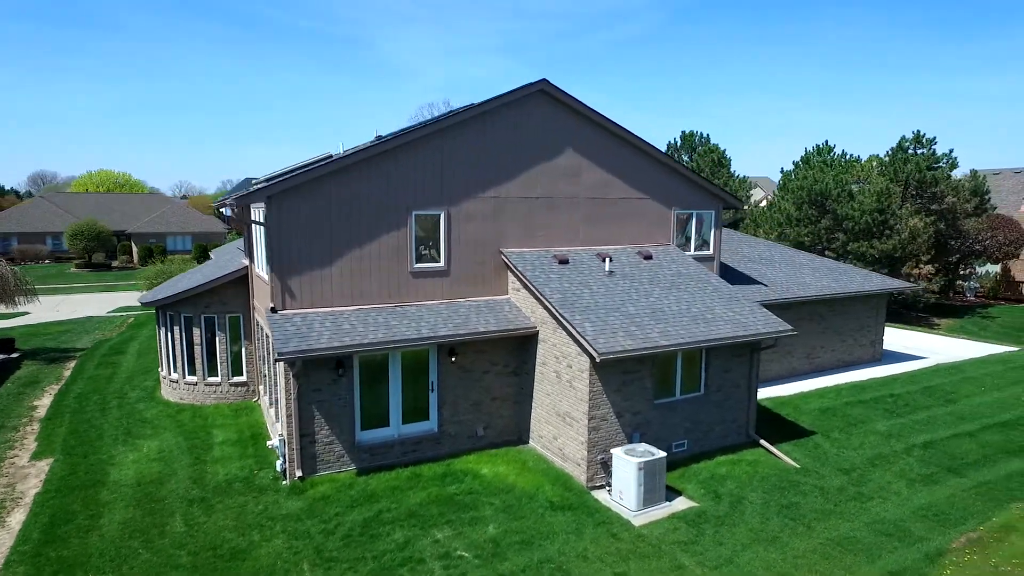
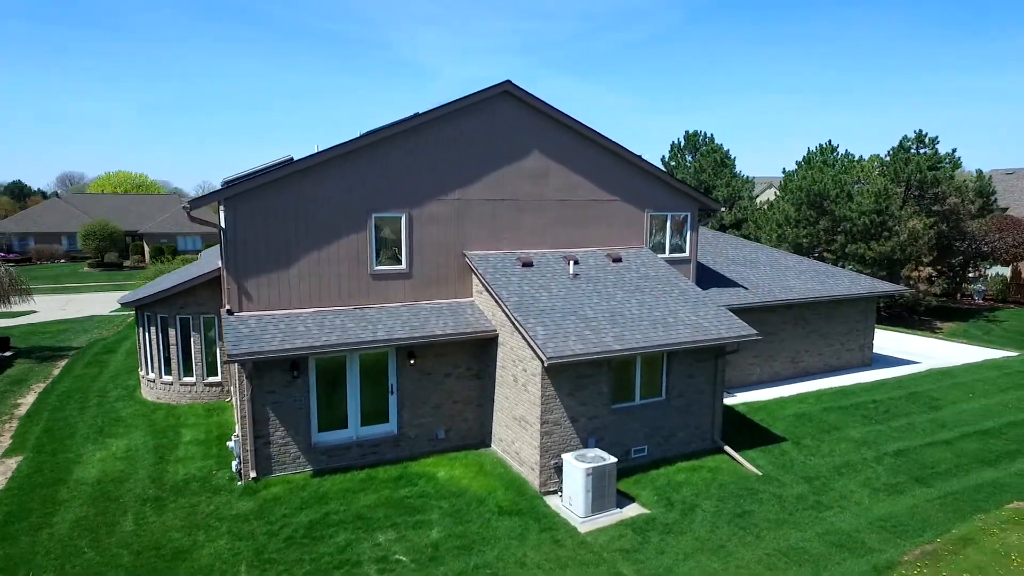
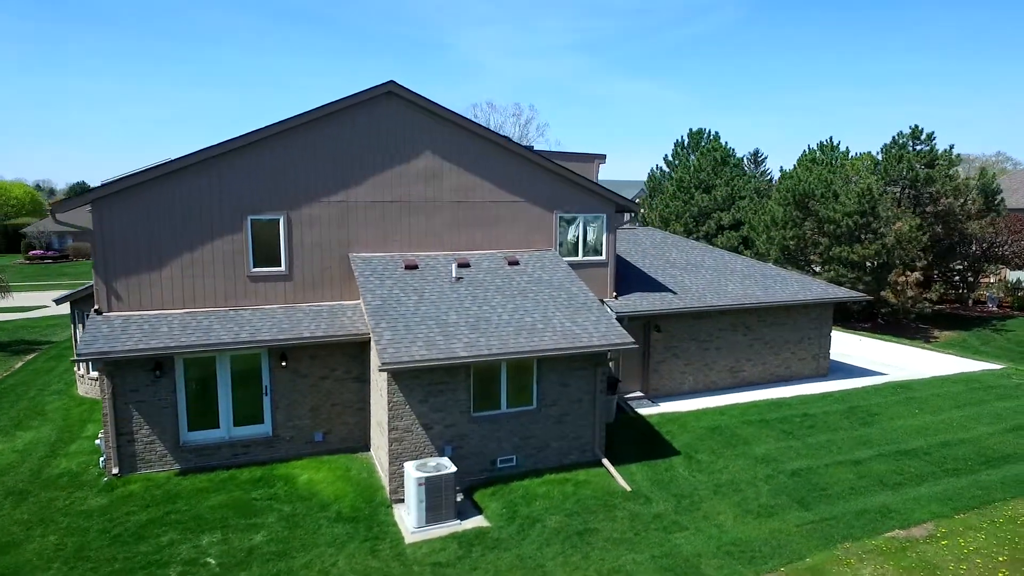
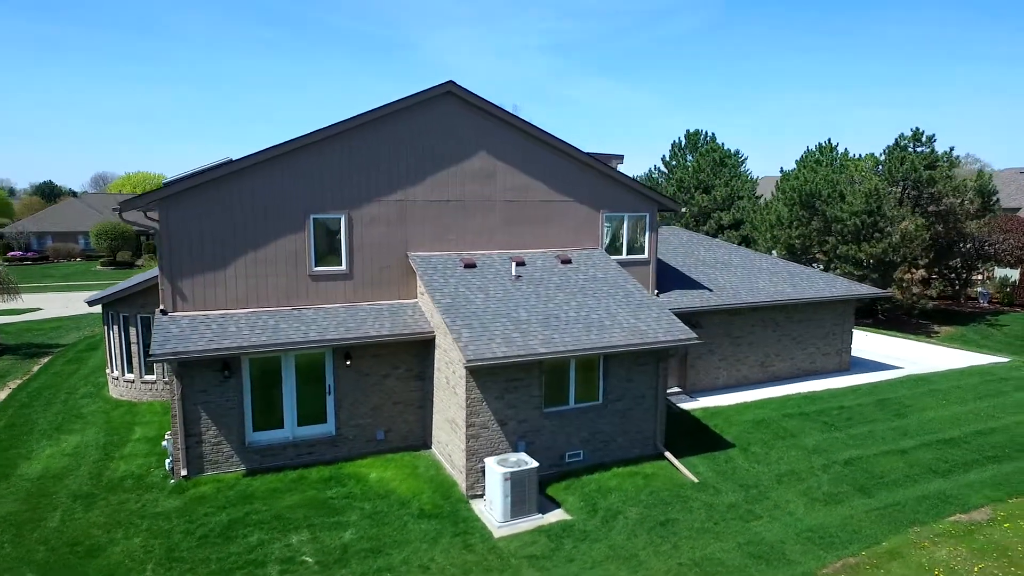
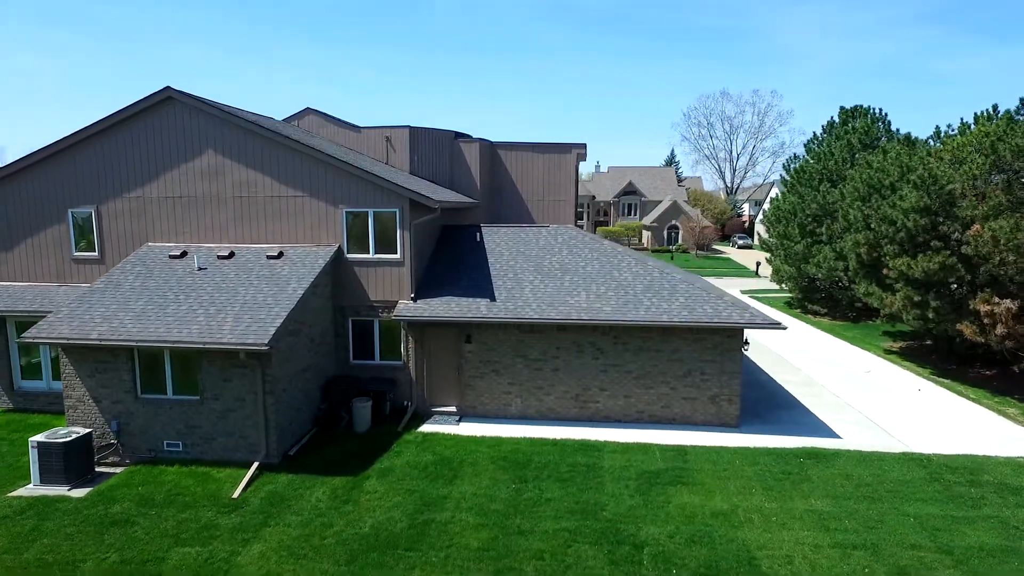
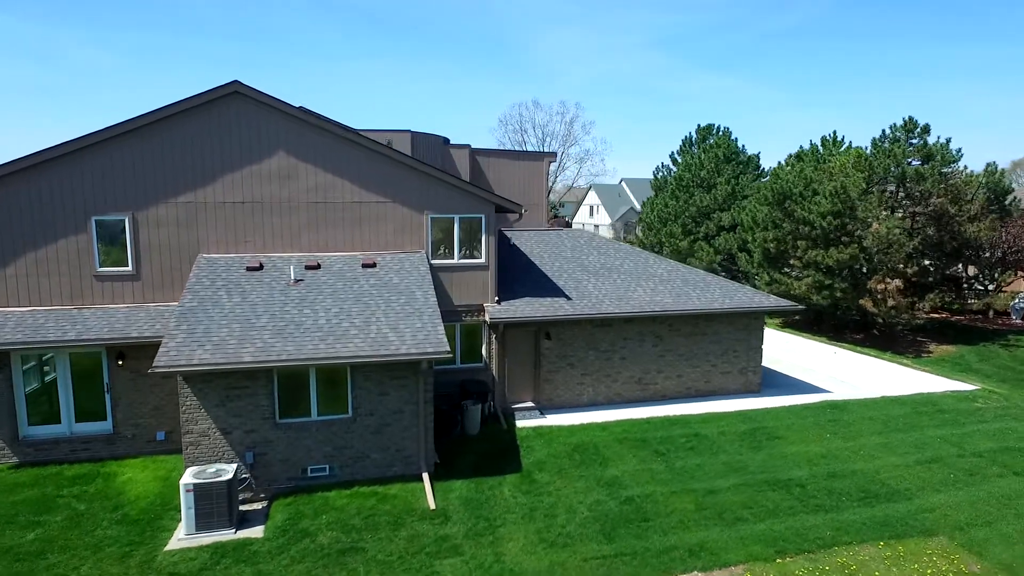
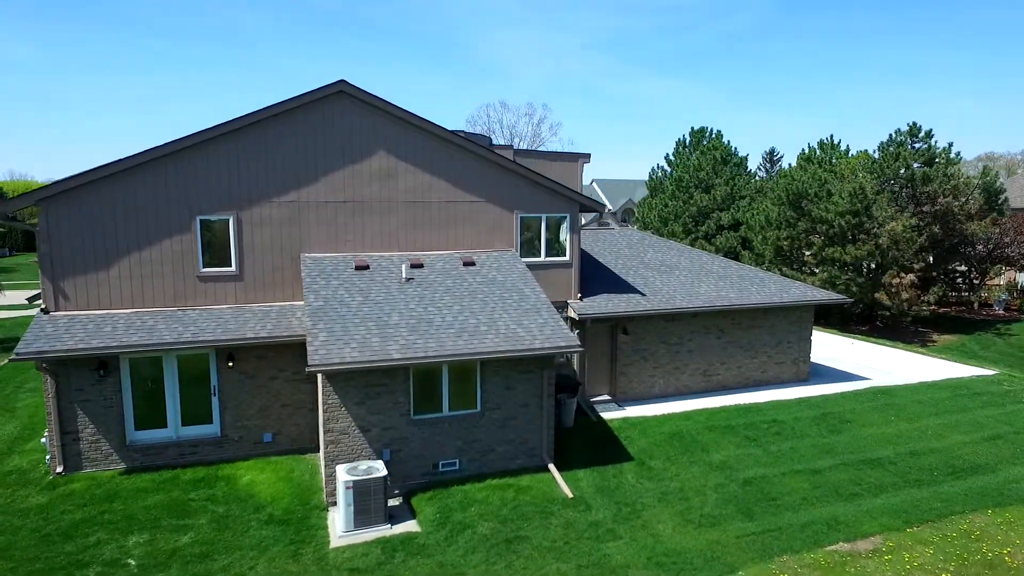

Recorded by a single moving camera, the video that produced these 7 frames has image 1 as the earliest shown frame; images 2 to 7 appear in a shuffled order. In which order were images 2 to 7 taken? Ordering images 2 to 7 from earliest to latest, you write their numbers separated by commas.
2, 4, 3, 7, 6, 5
